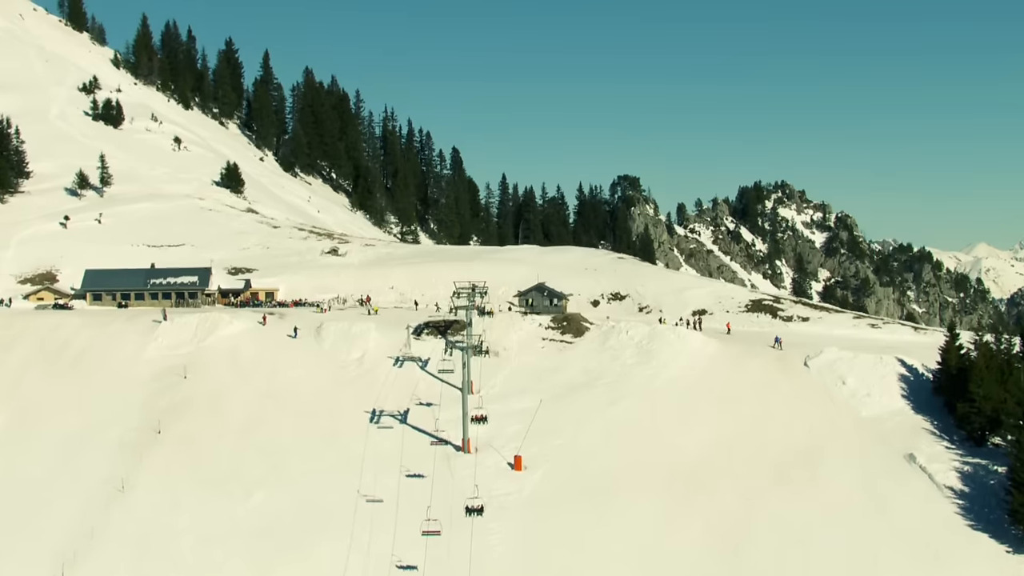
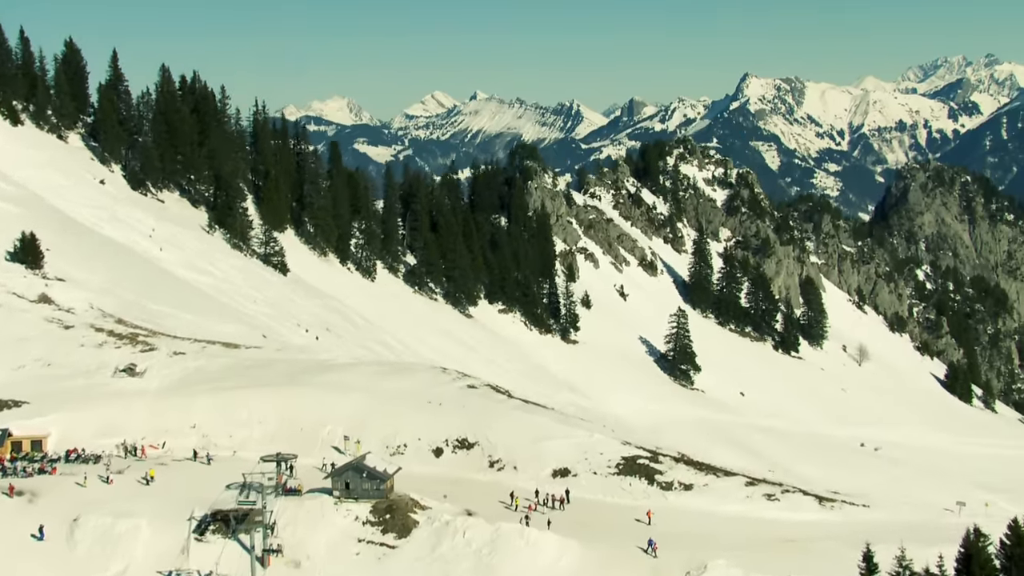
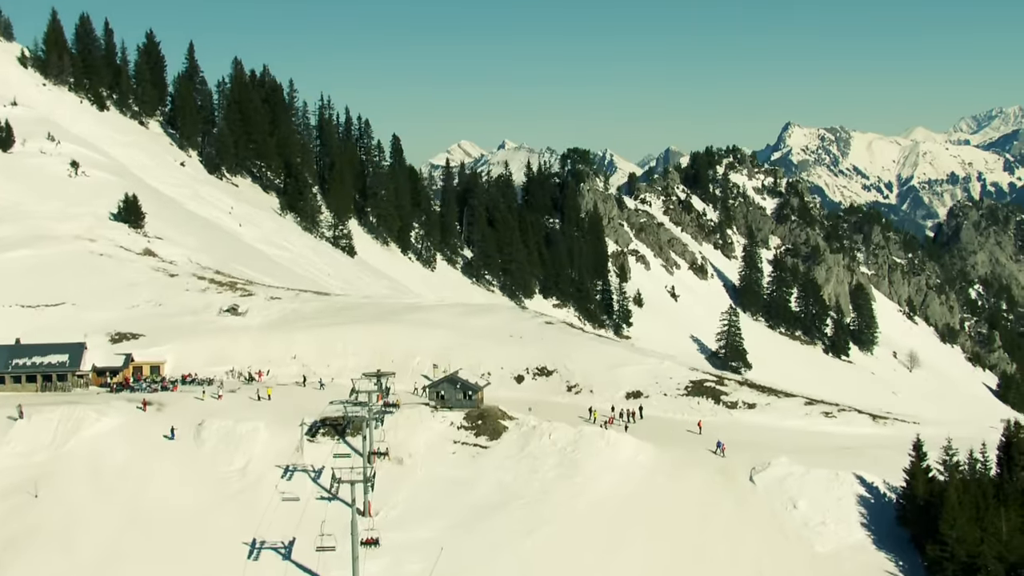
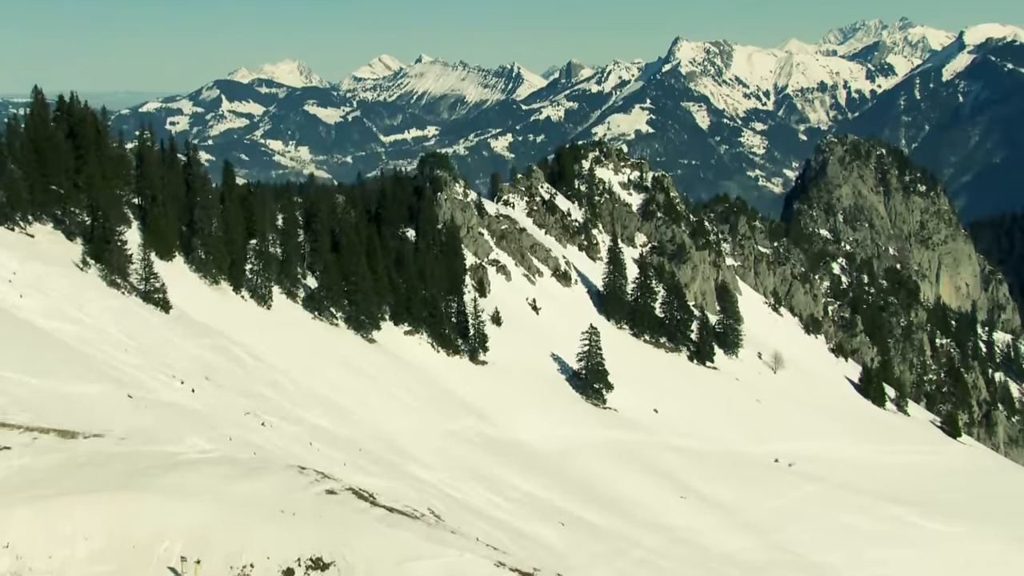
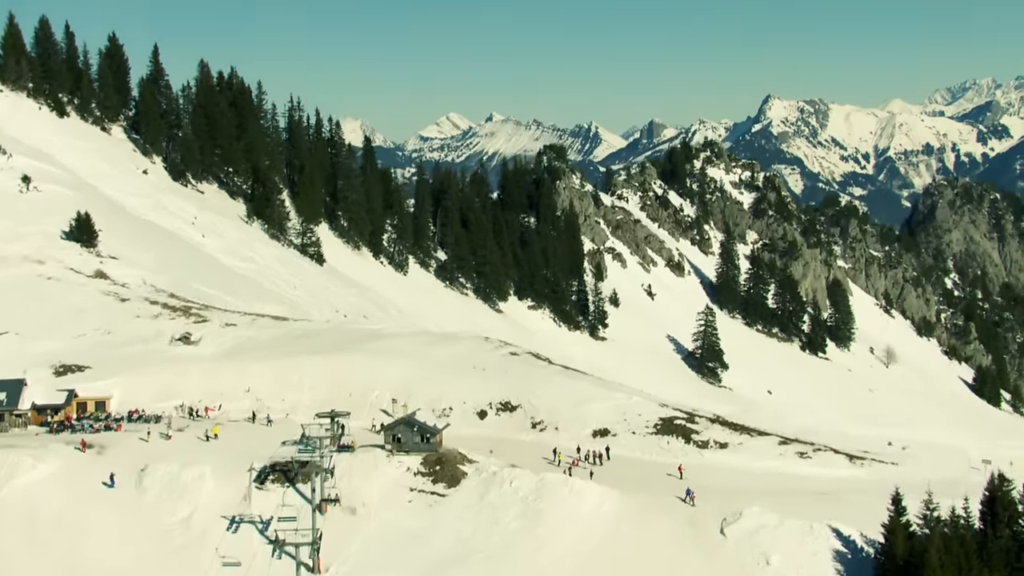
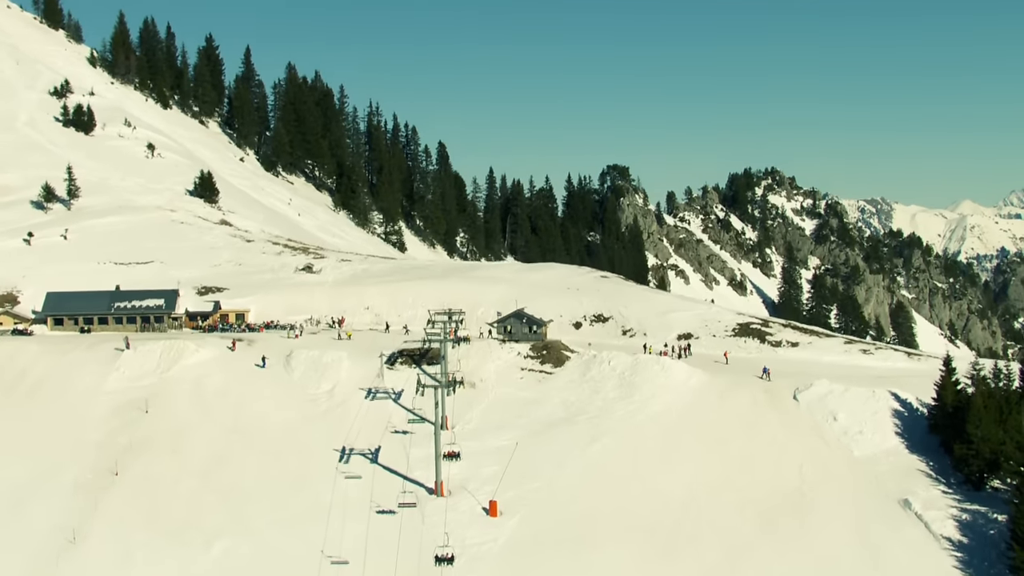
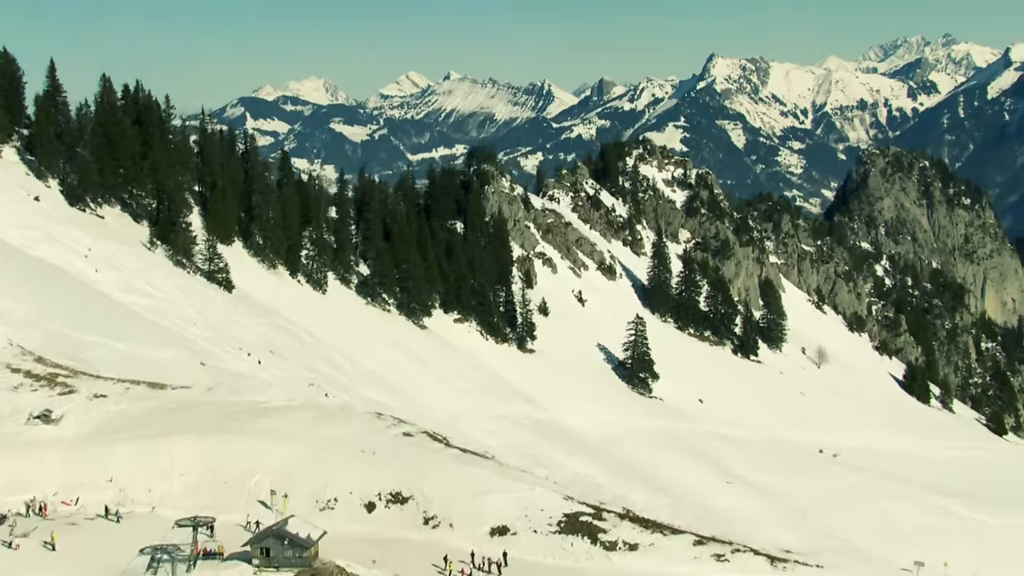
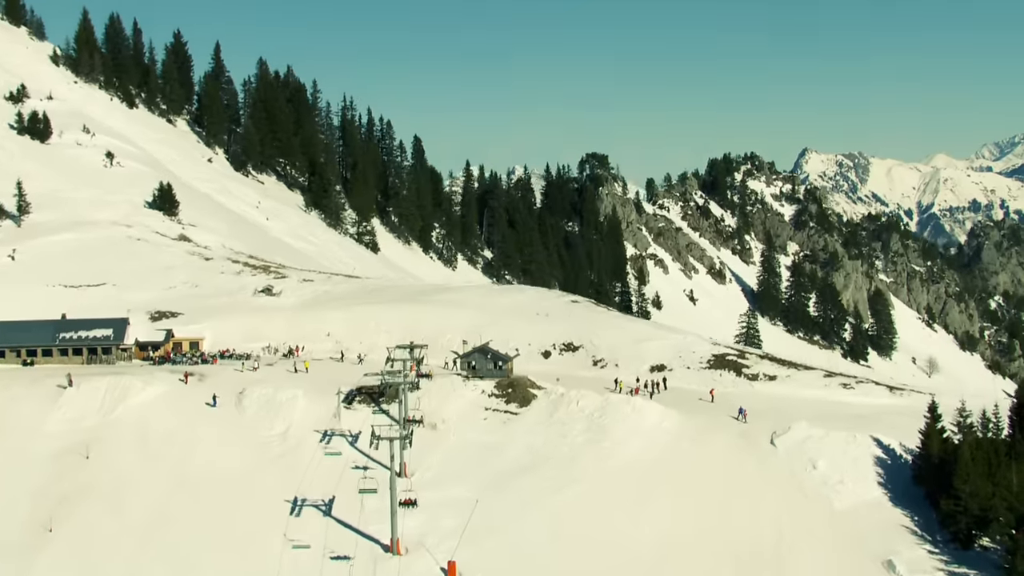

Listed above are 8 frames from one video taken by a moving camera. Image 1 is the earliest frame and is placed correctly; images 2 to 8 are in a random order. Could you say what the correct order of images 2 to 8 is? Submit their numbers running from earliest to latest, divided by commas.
6, 8, 3, 5, 2, 7, 4
